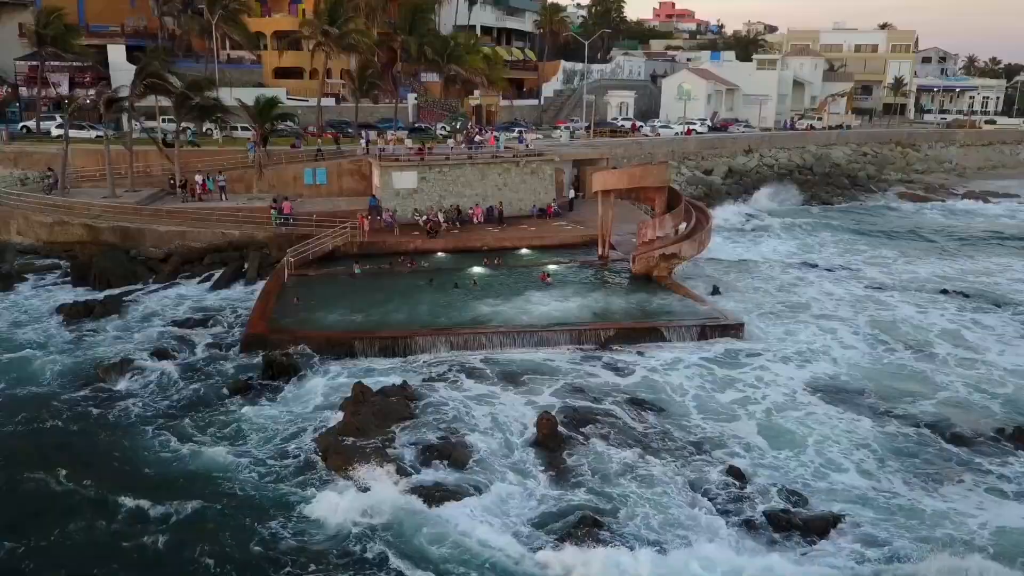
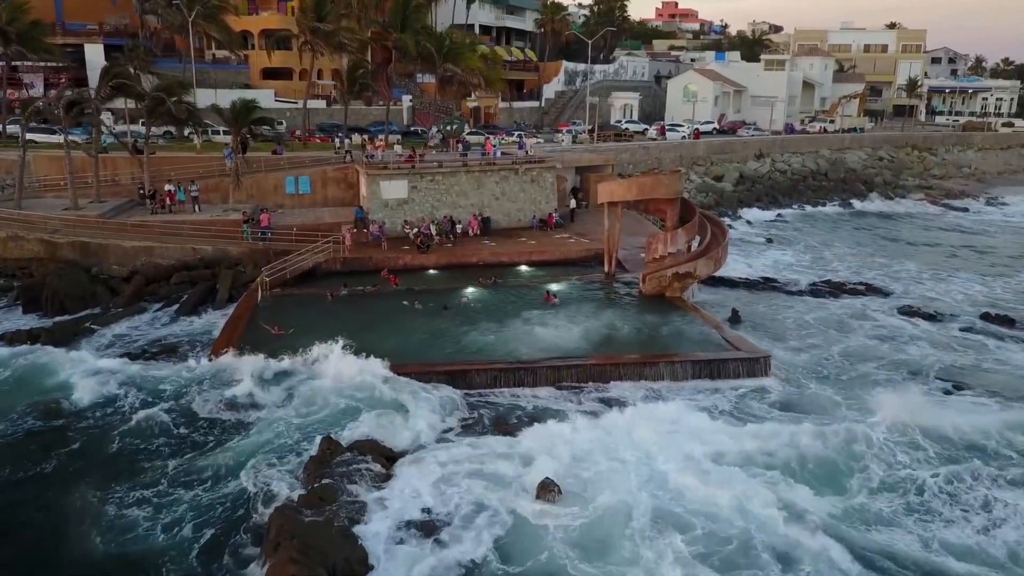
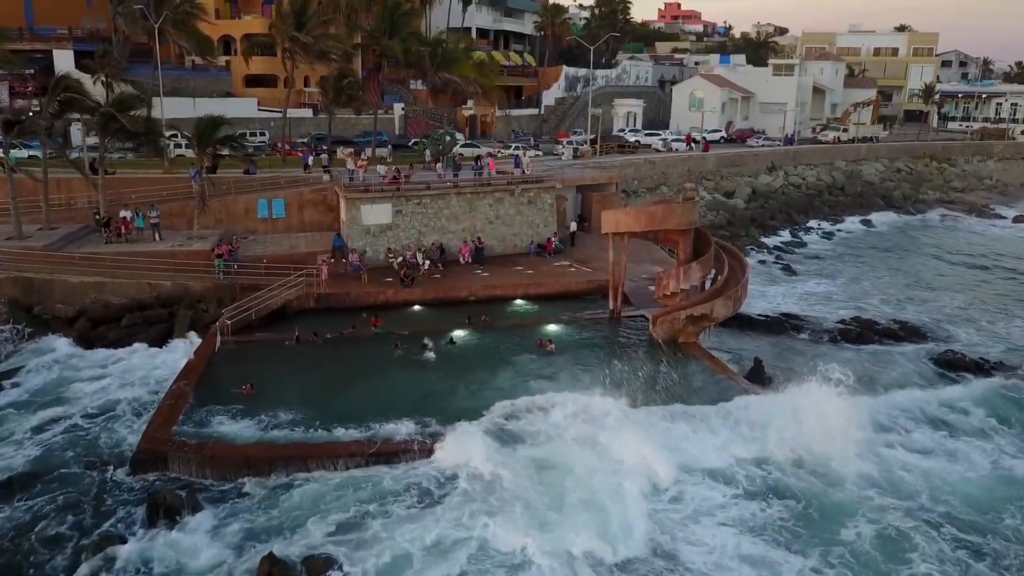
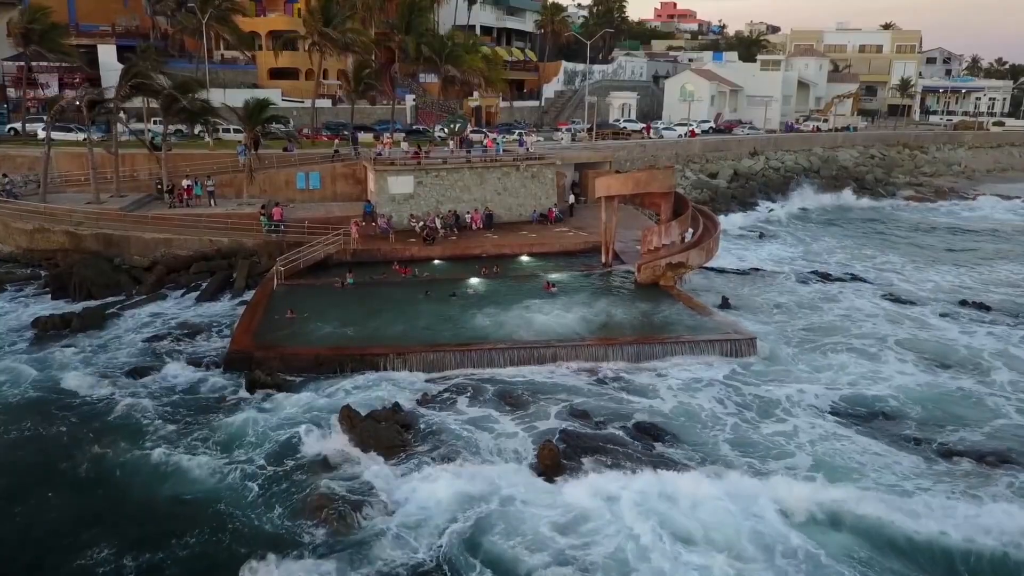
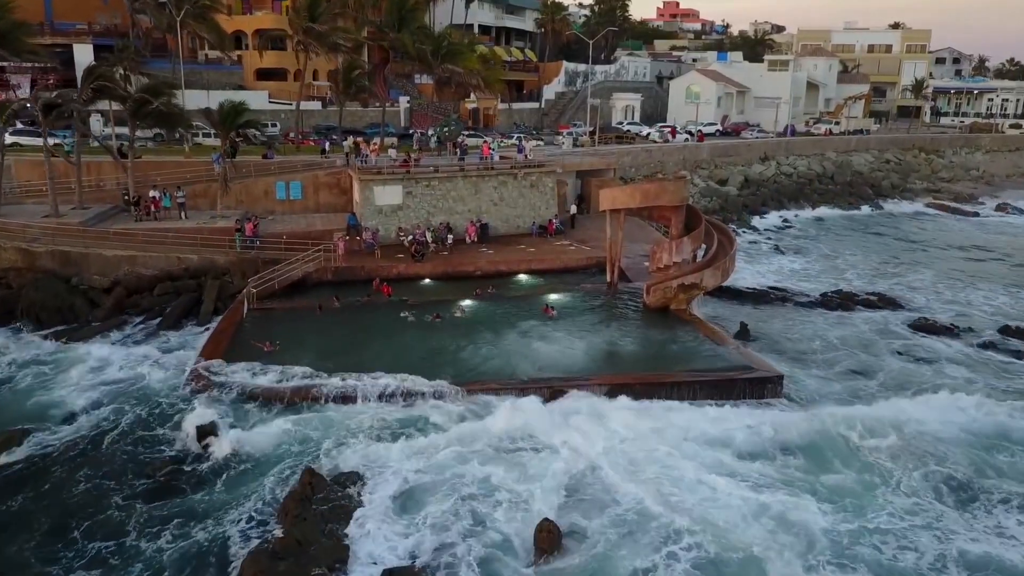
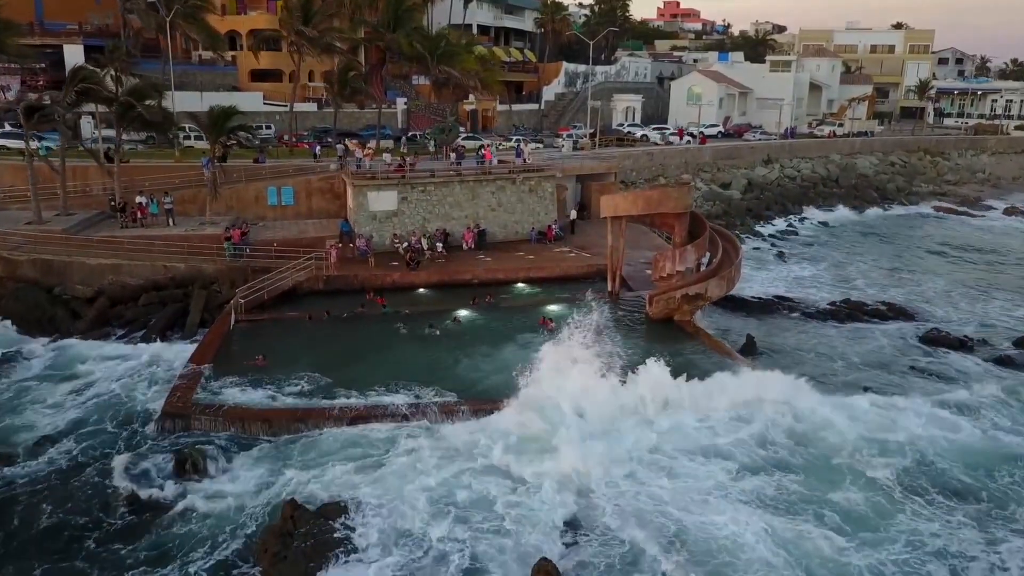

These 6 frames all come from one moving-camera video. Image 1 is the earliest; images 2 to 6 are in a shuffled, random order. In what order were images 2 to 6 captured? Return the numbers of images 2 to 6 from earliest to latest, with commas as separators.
4, 2, 5, 6, 3
